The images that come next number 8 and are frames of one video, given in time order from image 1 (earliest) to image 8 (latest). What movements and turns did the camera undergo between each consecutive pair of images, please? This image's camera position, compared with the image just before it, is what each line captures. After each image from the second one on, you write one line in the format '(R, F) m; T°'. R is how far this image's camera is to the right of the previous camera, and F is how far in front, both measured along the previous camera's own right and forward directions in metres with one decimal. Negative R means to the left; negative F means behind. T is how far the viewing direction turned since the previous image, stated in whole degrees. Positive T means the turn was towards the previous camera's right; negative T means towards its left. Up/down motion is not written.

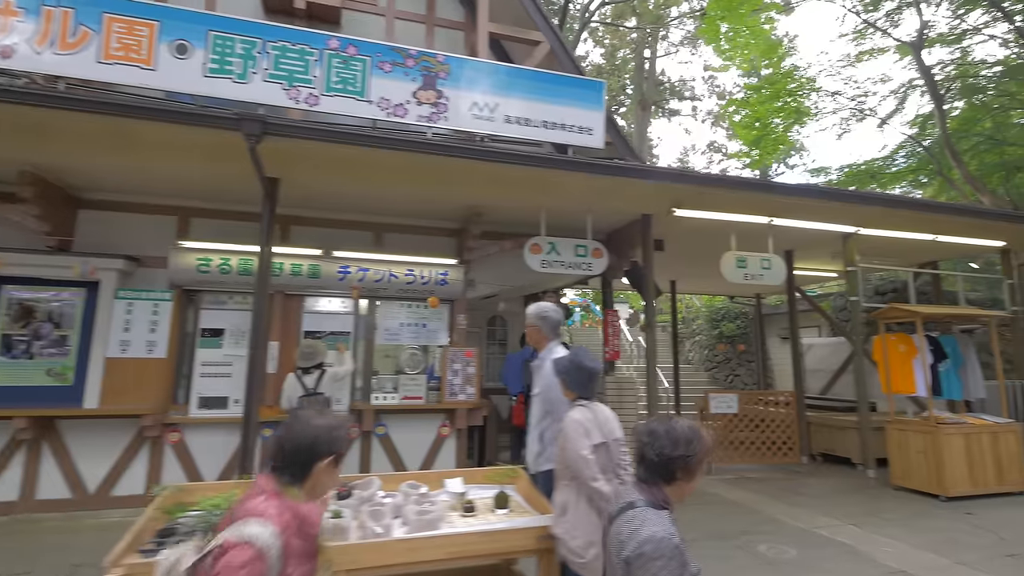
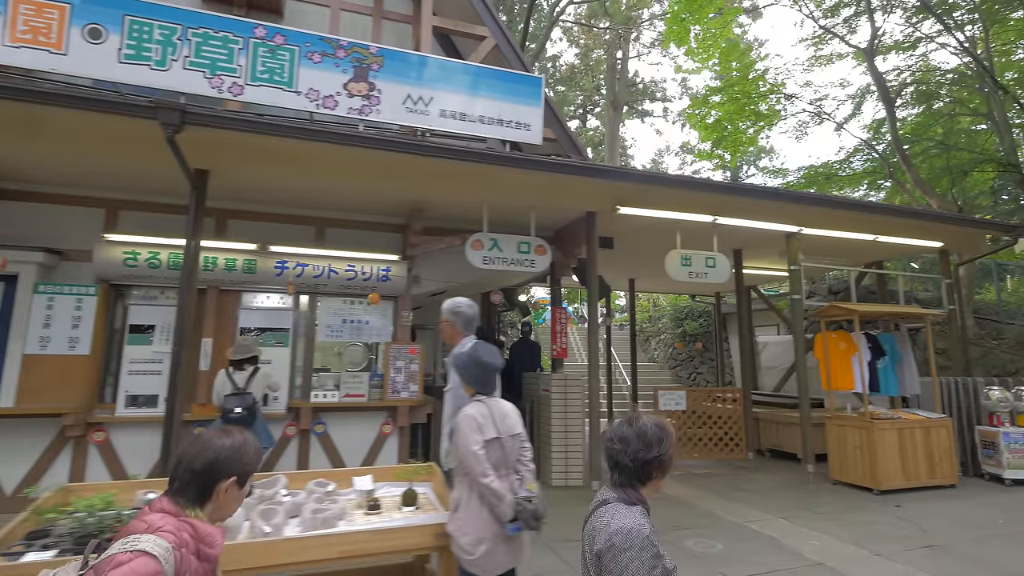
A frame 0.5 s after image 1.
(+0.4, 0.0) m; +2°
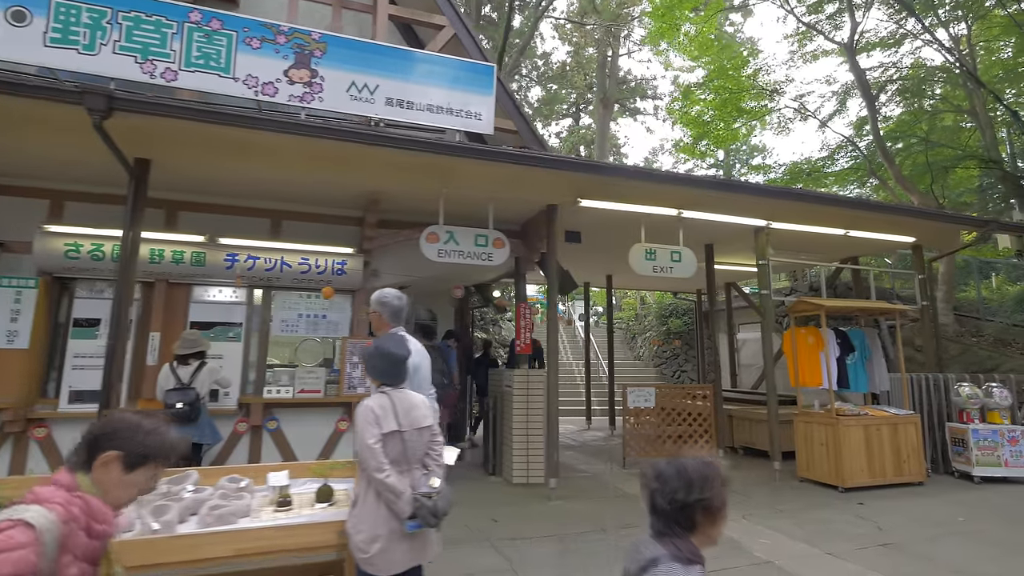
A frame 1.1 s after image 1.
(+0.5, +0.1) m; 0°
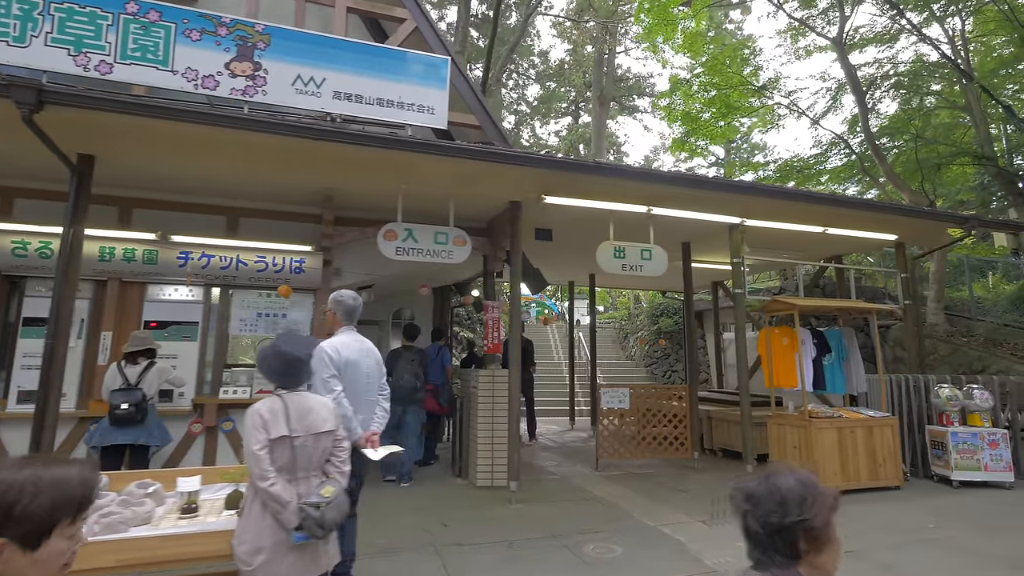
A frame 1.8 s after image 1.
(+0.5, +0.1) m; -1°
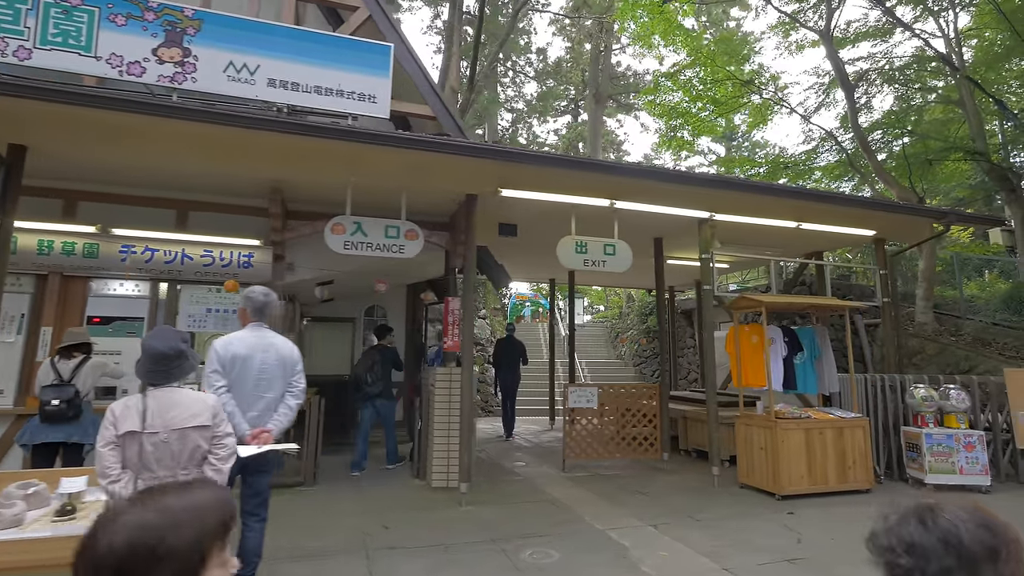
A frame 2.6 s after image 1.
(+0.6, +0.2) m; -1°
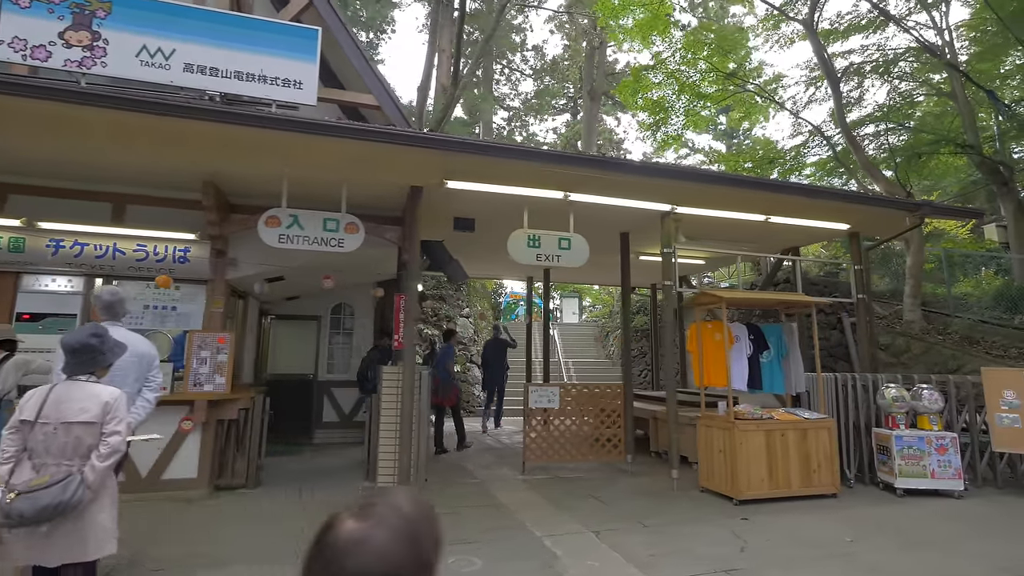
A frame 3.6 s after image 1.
(+0.7, +0.2) m; -1°
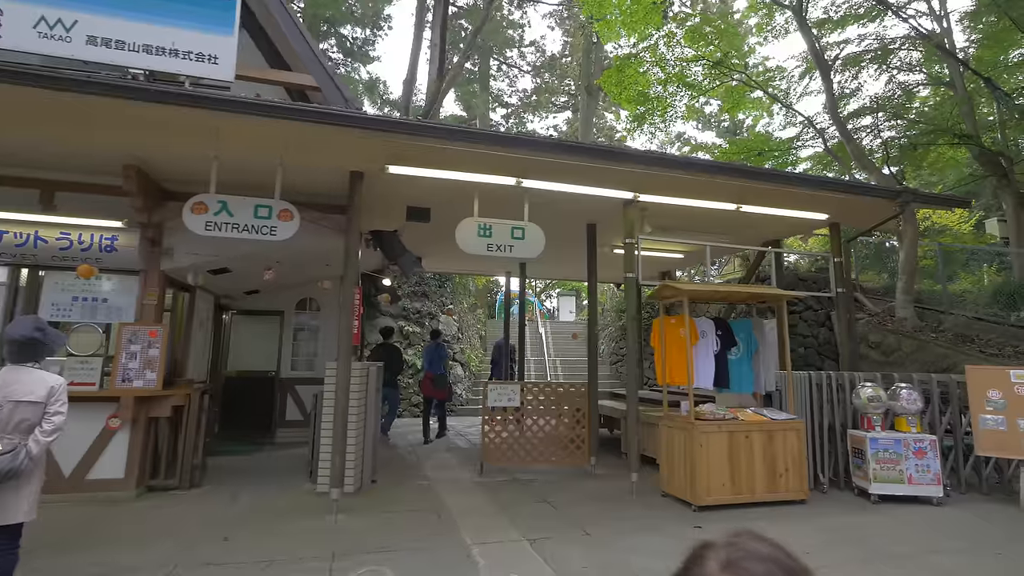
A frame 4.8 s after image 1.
(+0.6, +0.3) m; -1°
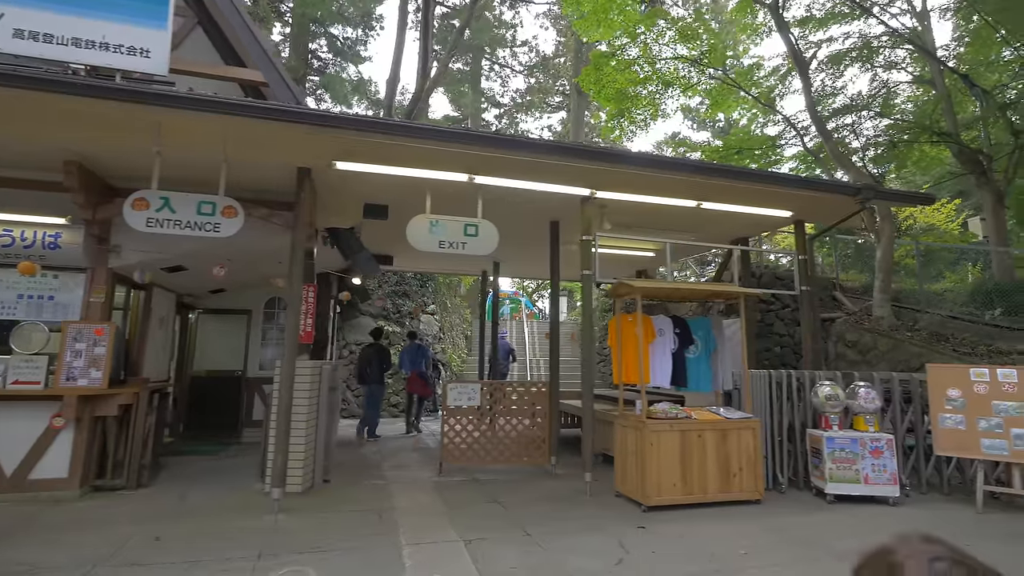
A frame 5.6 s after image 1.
(+0.5, +0.1) m; 0°
